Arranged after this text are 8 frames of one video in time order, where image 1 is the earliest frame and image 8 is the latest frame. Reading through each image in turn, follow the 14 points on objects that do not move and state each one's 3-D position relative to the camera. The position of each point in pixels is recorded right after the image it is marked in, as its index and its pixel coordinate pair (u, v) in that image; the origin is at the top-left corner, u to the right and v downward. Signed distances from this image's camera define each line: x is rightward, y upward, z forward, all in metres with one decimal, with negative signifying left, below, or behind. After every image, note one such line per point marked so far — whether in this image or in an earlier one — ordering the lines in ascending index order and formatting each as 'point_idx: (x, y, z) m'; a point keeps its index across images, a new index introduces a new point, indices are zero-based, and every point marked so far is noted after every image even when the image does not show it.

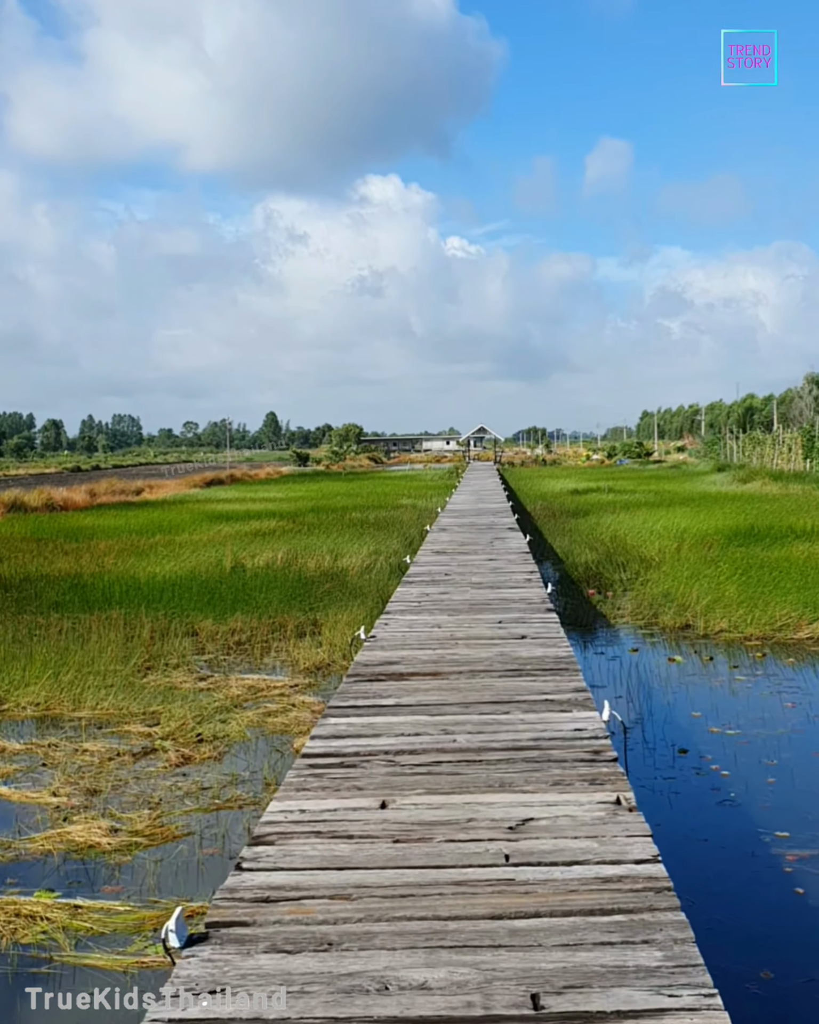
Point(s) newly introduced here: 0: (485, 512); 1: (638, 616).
0: (+0.8, 0.0, +12.4) m
1: (+1.7, -0.8, +8.9) m
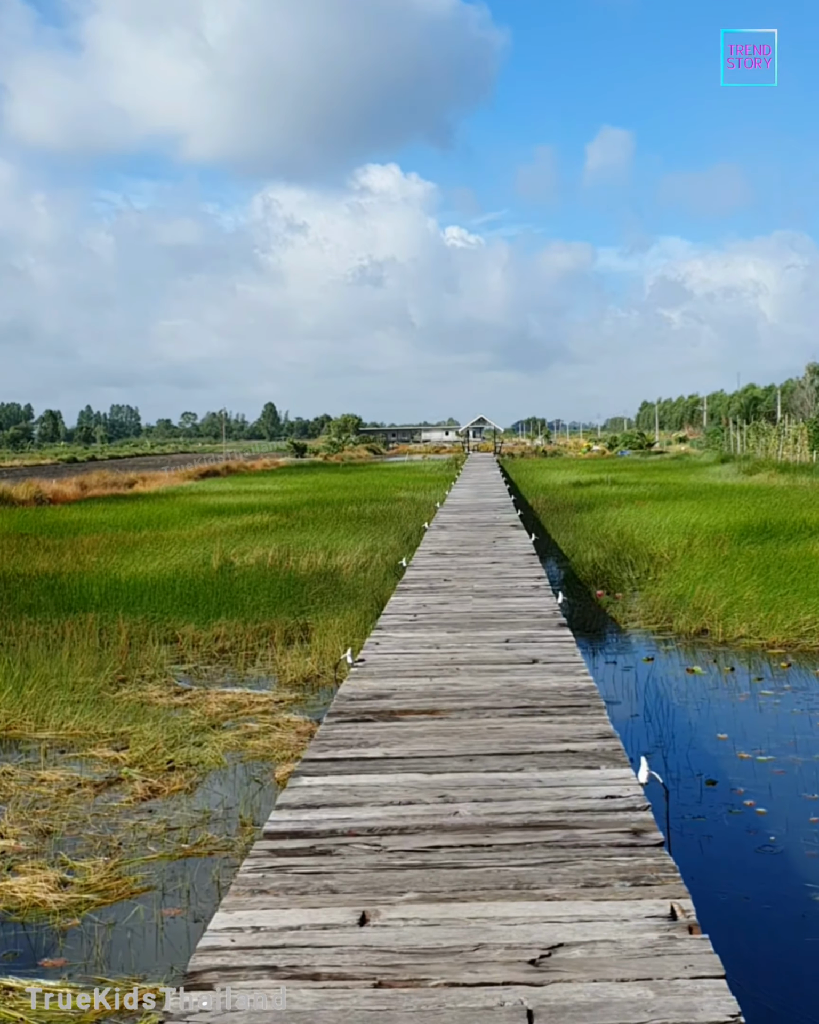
0: (+0.8, 0.0, +11.8) m
1: (+1.7, -0.8, +8.3) m
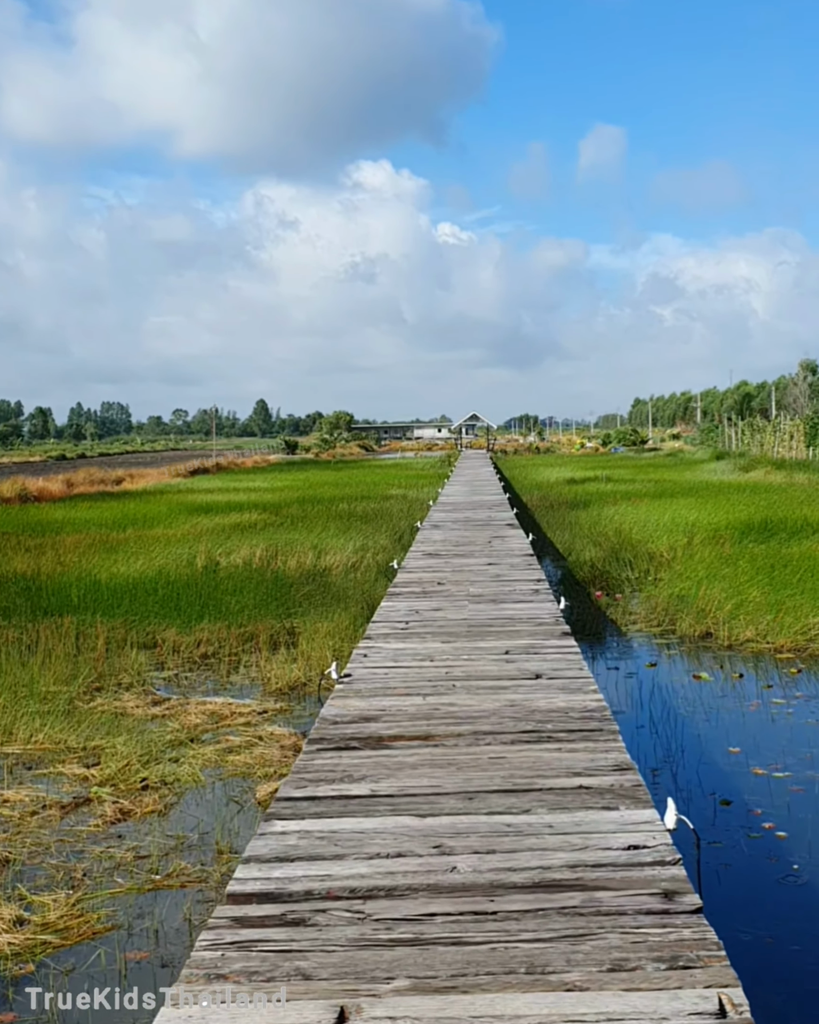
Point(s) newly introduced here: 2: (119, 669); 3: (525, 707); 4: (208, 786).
0: (+0.7, +0.1, +11.5) m
1: (+1.7, -0.8, +8.0) m
2: (-1.7, -0.9, +6.7) m
3: (+0.3, -0.5, +3.1) m
4: (-0.8, -1.1, +4.8) m
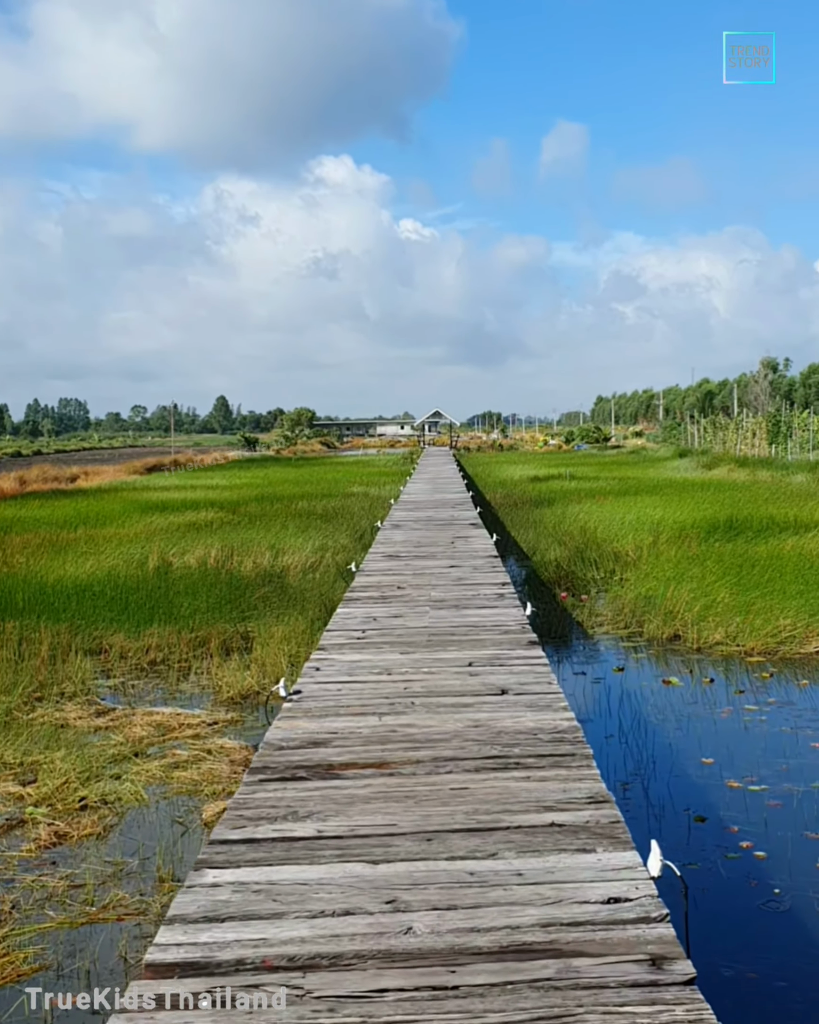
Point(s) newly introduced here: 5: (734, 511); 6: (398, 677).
0: (+0.3, +0.1, +11.2) m
1: (+1.4, -0.7, +7.7) m
2: (-1.9, -0.9, +6.4) m
3: (+0.2, -0.5, +2.8) m
4: (-1.0, -1.1, +4.5) m
5: (+3.7, 0.0, +13.4) m
6: (0.0, -0.5, +3.4) m
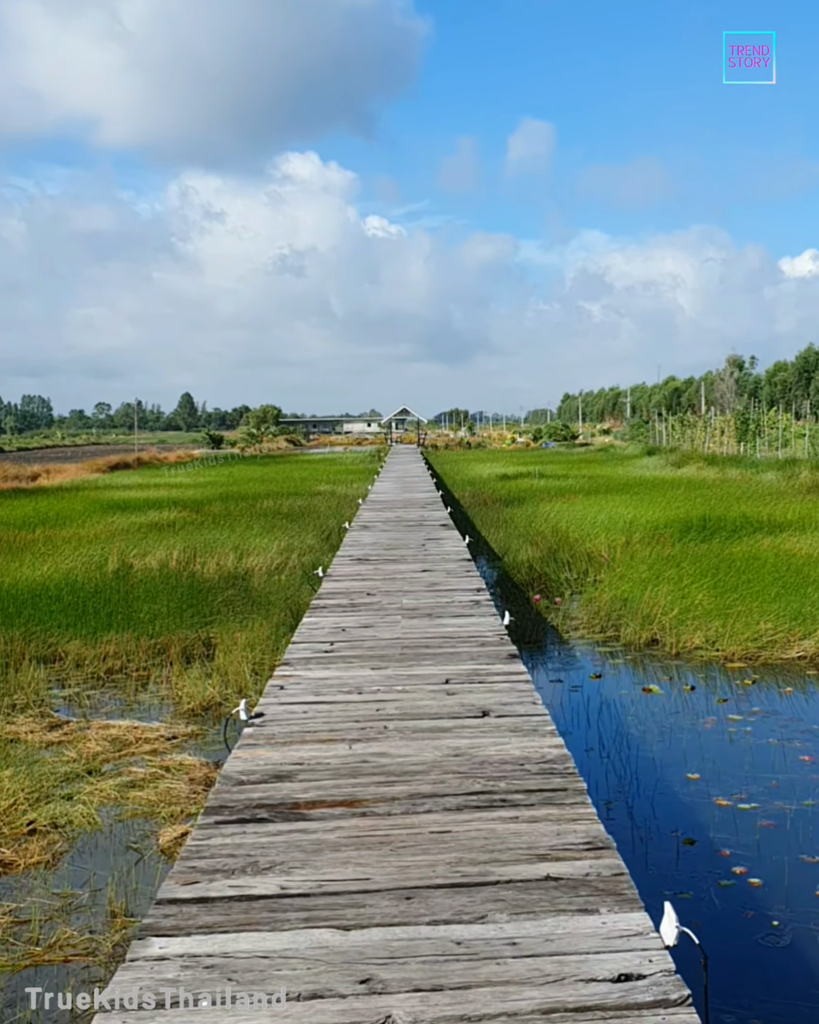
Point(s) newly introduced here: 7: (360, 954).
0: (0.0, +0.1, +11.0) m
1: (+1.2, -0.8, +7.5) m
2: (-2.1, -0.9, +6.1) m
3: (+0.1, -0.5, +2.6) m
4: (-1.1, -1.1, +4.2) m
5: (+3.4, 0.0, +13.2) m
6: (-0.1, -0.5, +3.1) m
7: (-0.1, -0.6, +1.6) m
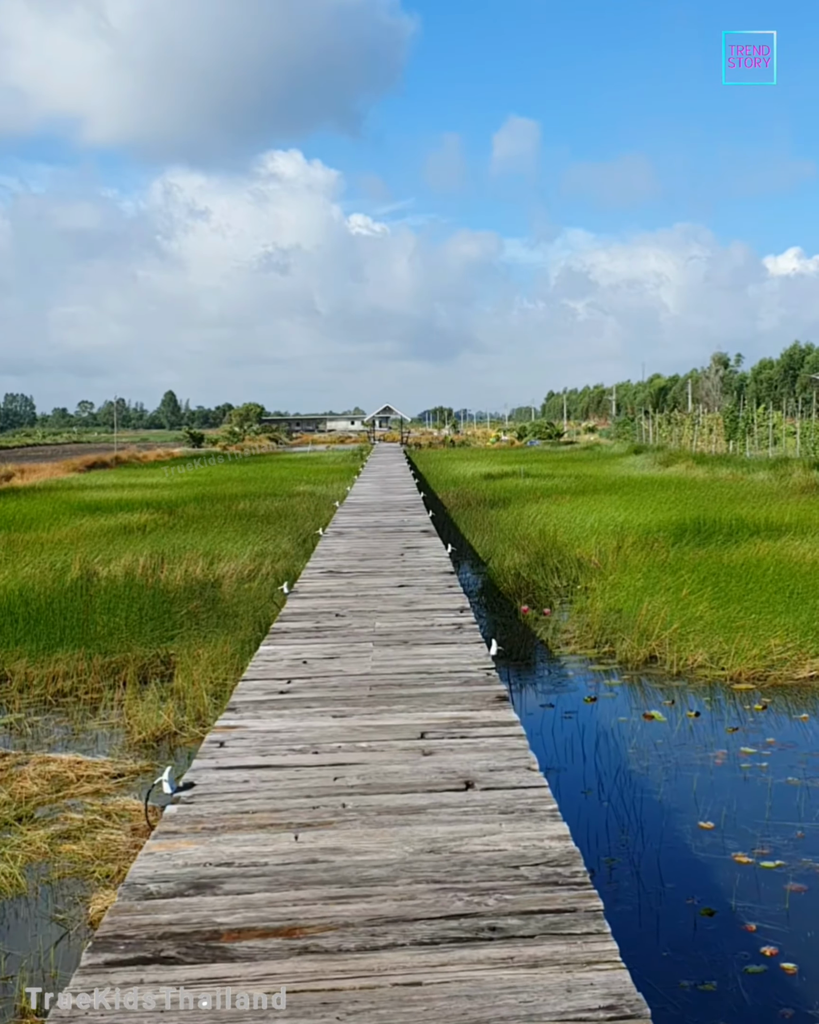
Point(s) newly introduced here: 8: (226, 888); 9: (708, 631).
0: (-0.2, +0.1, +10.4) m
1: (+1.1, -0.8, +7.0) m
2: (-2.2, -1.0, +5.5) m
3: (+0.1, -0.6, +2.0) m
4: (-1.2, -1.2, +3.6) m
5: (+3.2, 0.0, +12.7) m
6: (-0.2, -0.5, +2.6) m
7: (-0.1, -0.7, +1.1) m
8: (-0.3, -0.6, +1.9) m
9: (+1.7, -0.7, +6.7) m
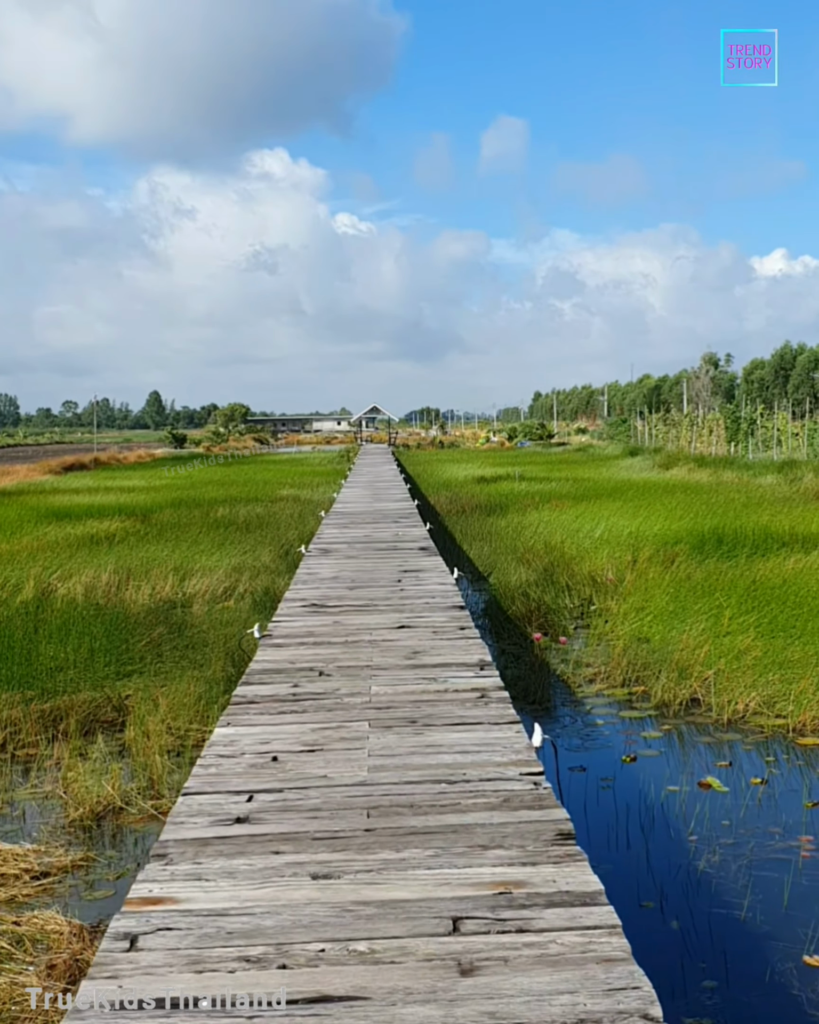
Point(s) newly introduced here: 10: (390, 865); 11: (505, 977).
0: (-0.2, 0.0, +9.4) m
1: (+1.0, -0.9, +6.0) m
2: (-2.2, -1.0, +4.5) m
3: (+0.1, -0.7, +1.0) m
4: (-1.2, -1.3, +2.6) m
5: (+3.1, -0.1, +11.7) m
6: (-0.1, -0.6, +1.5) m
7: (-0.1, -0.7, +0.1) m
8: (-0.2, -0.7, +0.8) m
9: (+1.7, -0.8, +5.7) m
10: (0.0, -0.6, +1.9) m
11: (+0.1, -0.6, +1.5) m
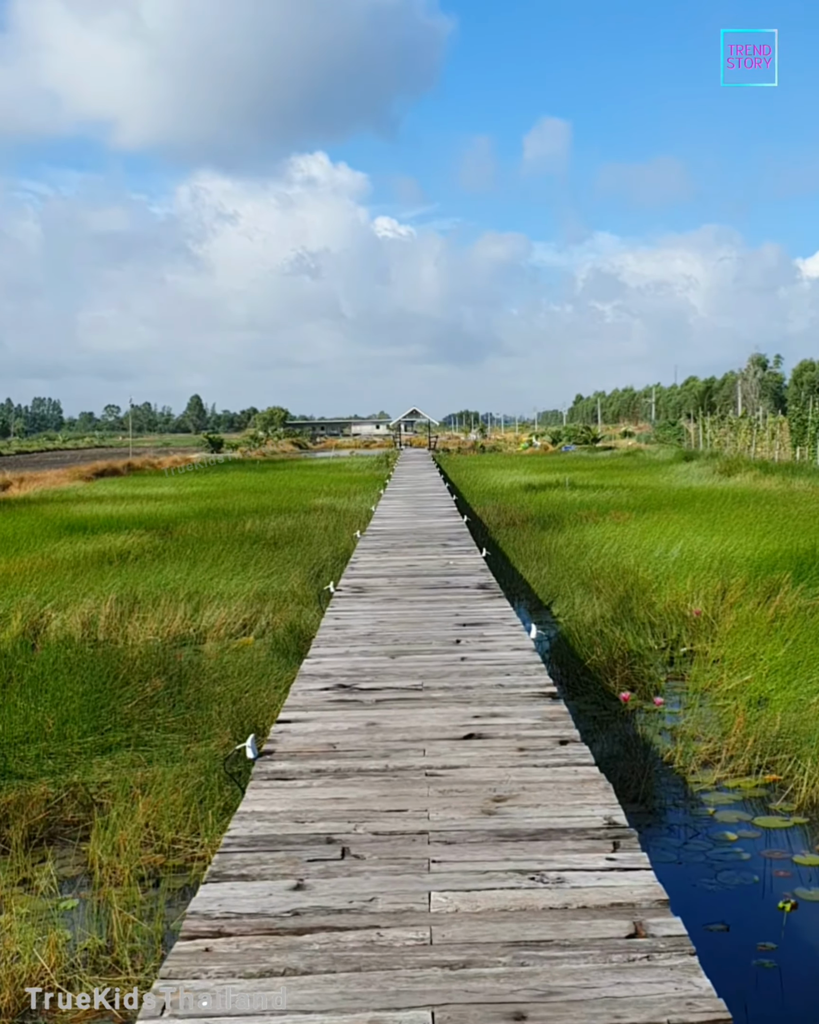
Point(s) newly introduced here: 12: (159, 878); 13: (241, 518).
0: (+0.1, -0.2, +8.0) m
1: (+1.3, -1.0, +4.6) m
2: (-2.0, -1.2, +3.1) m
3: (+0.2, -0.8, -0.4) m
4: (-1.0, -1.4, +1.2) m
5: (+3.5, -0.2, +10.3) m
6: (-0.1, -0.7, +0.2) m
7: (0.0, -0.9, -1.3) m
8: (-0.2, -0.8, -0.5) m
9: (+1.9, -0.9, +4.2) m
10: (+0.1, -0.7, +0.6) m
11: (+0.2, -0.7, +0.2) m
12: (-0.8, -1.1, +3.6) m
13: (-2.1, -0.1, +14.3) m
